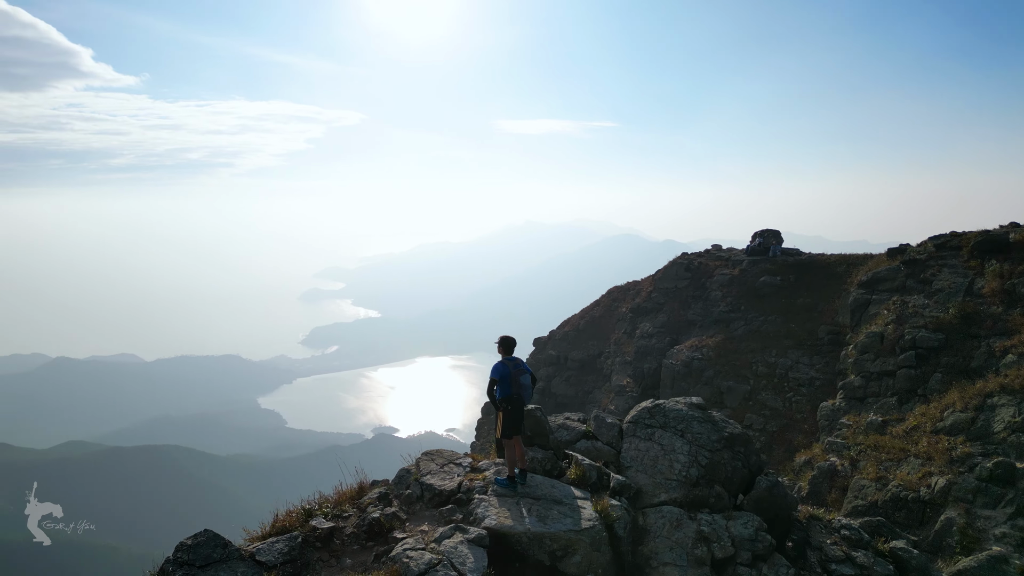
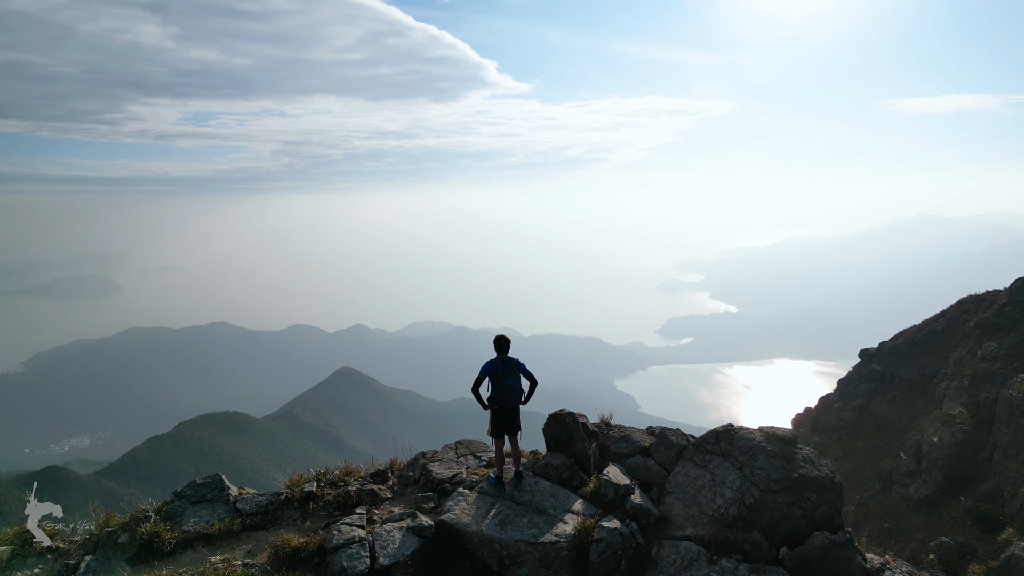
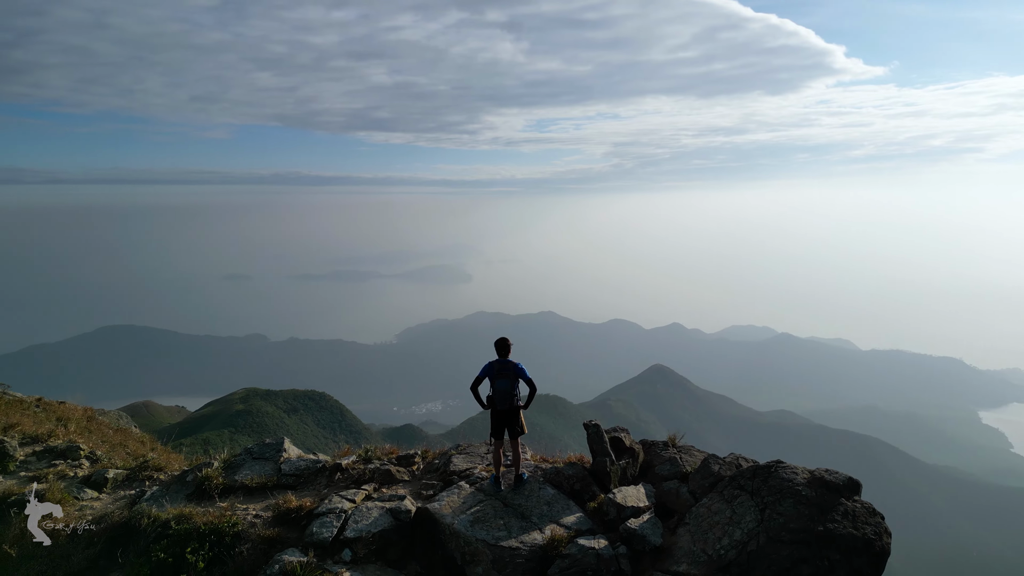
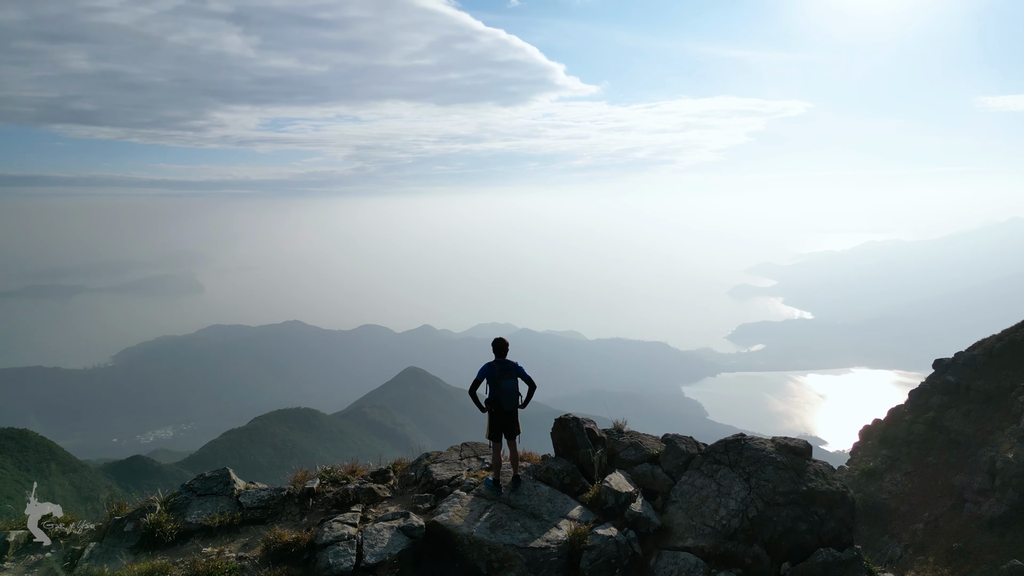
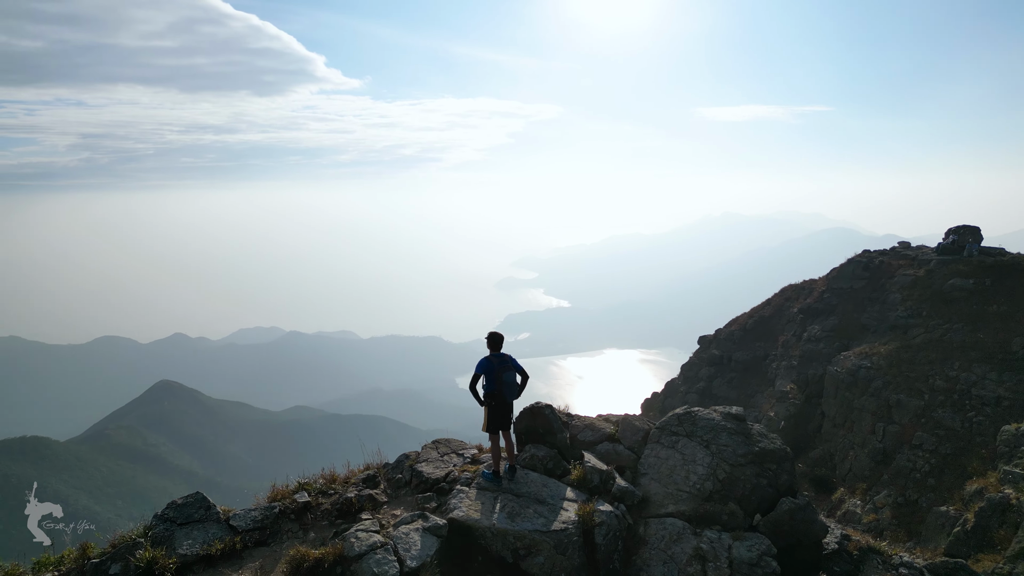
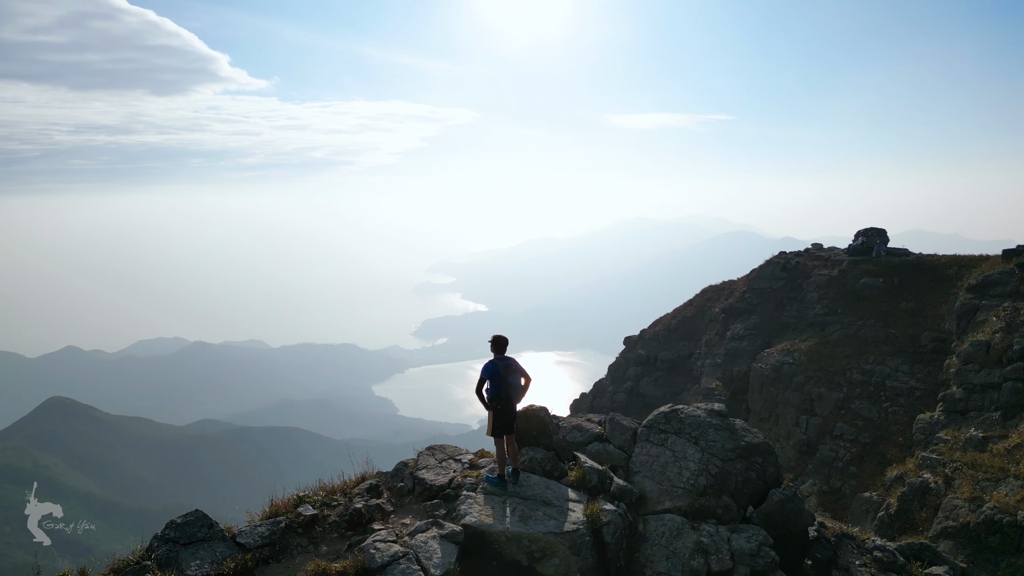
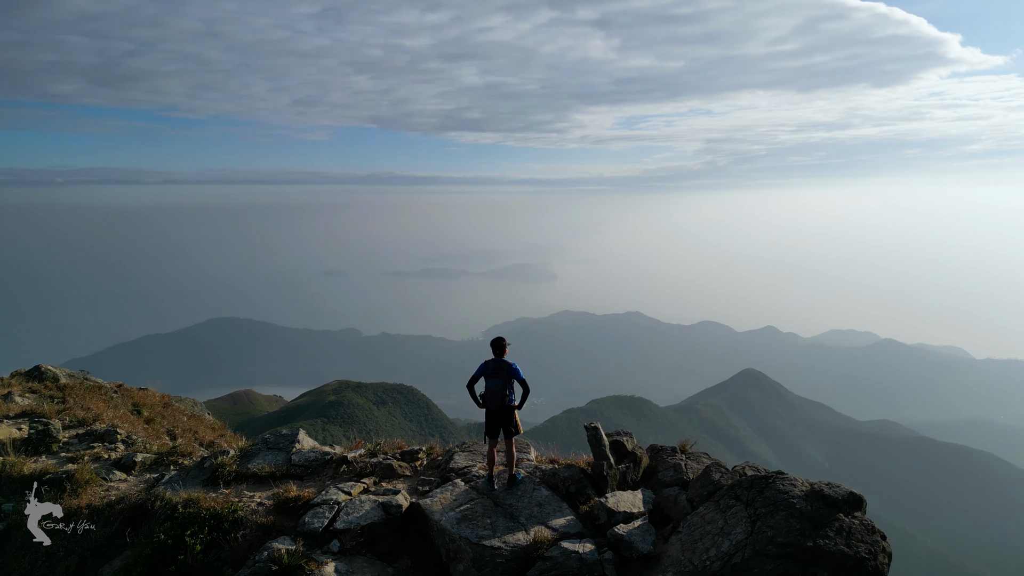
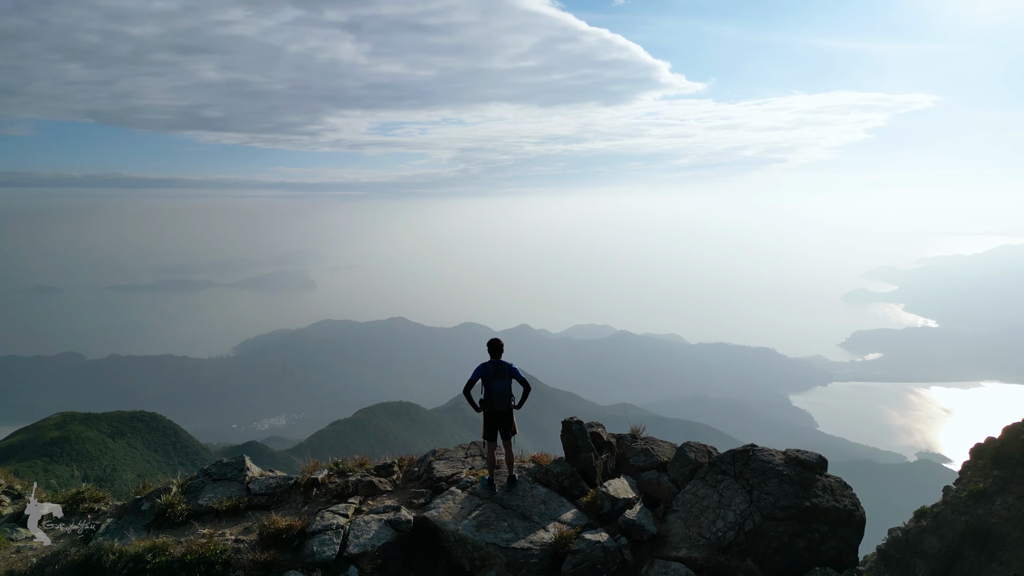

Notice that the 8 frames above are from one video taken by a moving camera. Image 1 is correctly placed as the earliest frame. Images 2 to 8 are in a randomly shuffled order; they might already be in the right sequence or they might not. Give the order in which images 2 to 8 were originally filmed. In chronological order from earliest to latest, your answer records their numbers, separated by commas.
6, 5, 2, 4, 8, 3, 7
